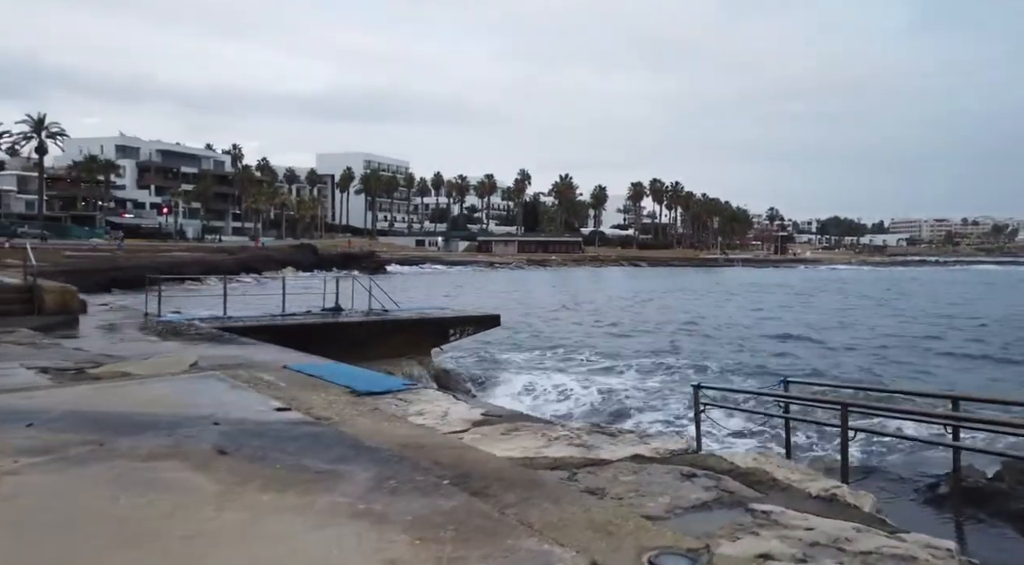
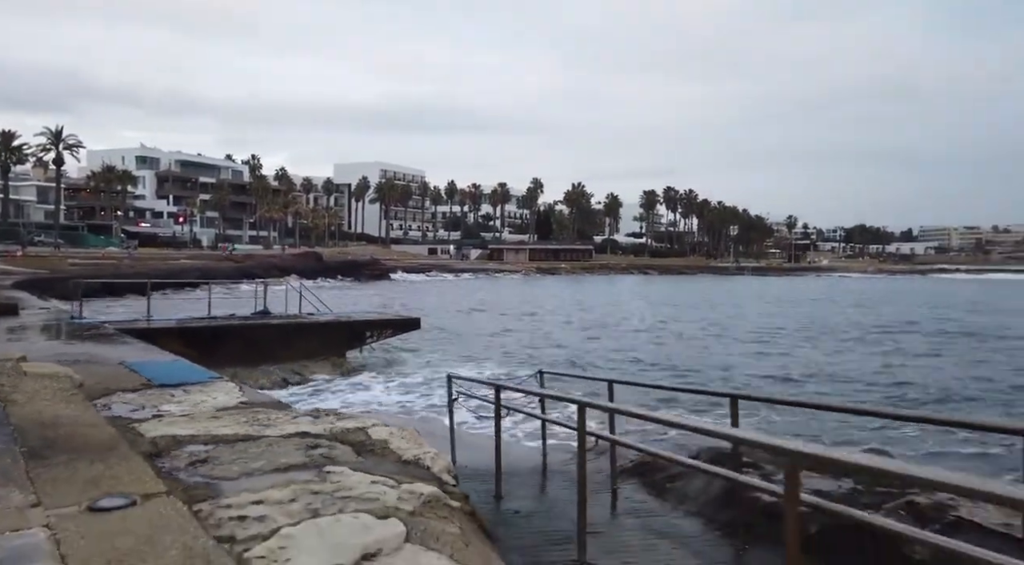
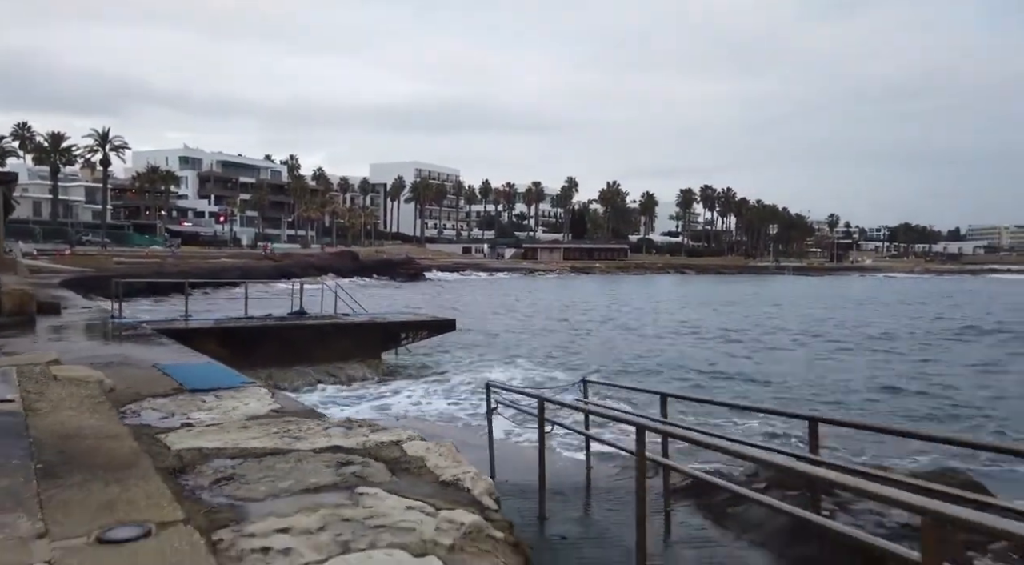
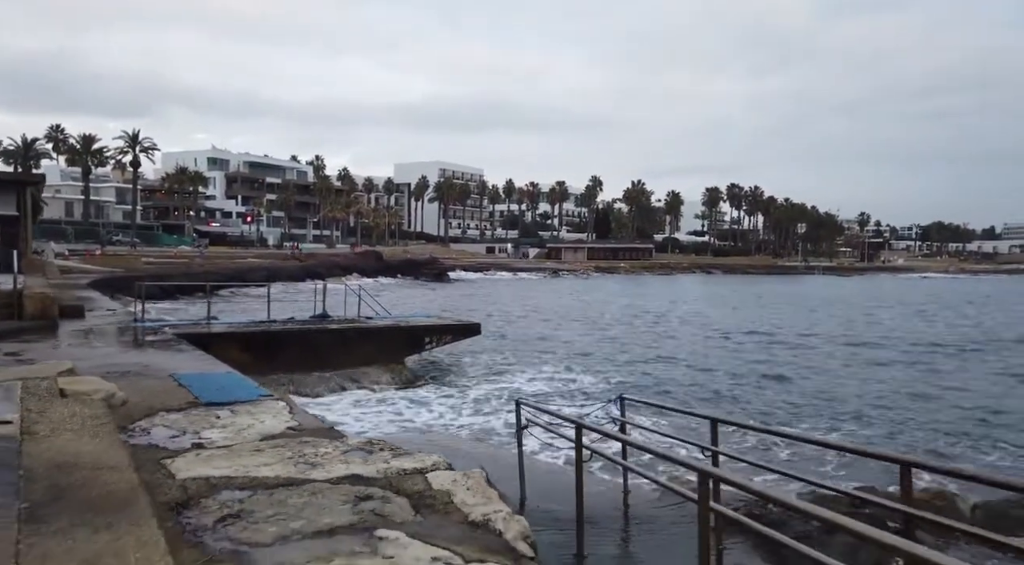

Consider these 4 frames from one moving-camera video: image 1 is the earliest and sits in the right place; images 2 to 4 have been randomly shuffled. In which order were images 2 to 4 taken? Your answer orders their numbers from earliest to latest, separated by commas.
4, 3, 2
